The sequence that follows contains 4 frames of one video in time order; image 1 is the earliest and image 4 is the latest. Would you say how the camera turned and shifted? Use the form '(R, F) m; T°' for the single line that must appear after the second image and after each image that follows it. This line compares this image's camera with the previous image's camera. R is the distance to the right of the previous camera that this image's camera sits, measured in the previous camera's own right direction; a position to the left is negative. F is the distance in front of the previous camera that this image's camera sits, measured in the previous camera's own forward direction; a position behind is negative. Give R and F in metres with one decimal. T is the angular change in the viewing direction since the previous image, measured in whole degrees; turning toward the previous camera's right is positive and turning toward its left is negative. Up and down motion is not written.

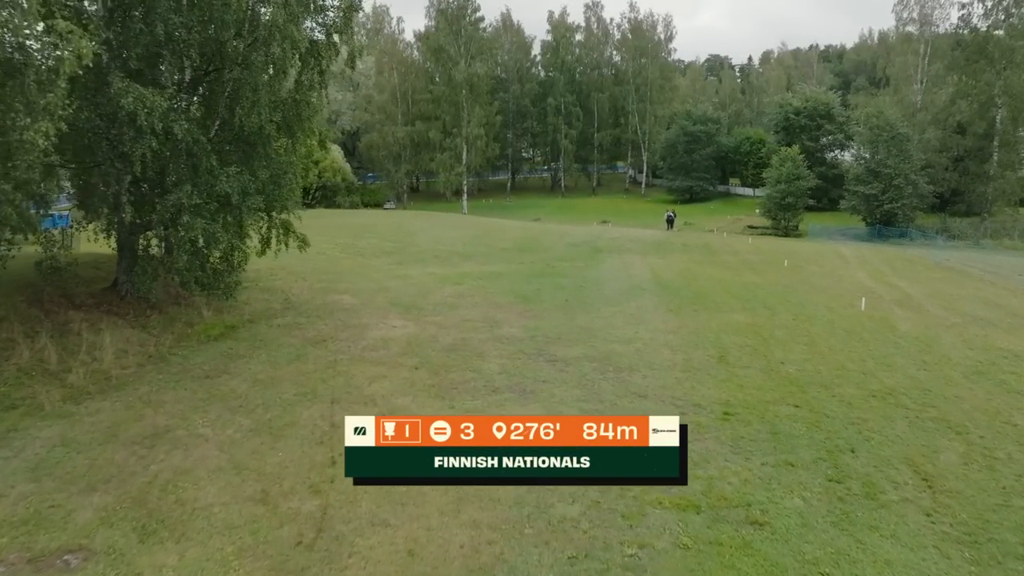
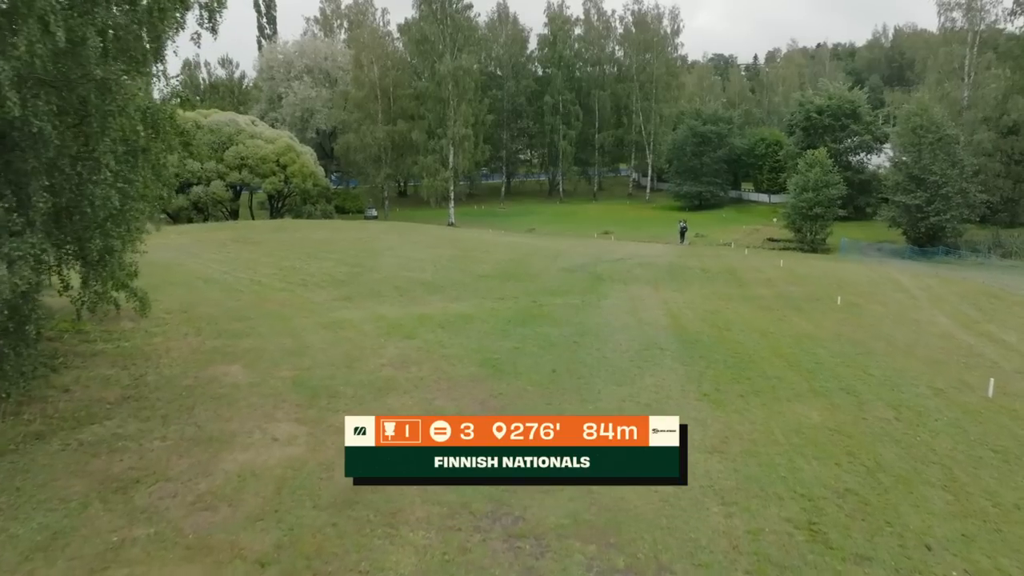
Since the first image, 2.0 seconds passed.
(+0.8, +6.4) m; 0°
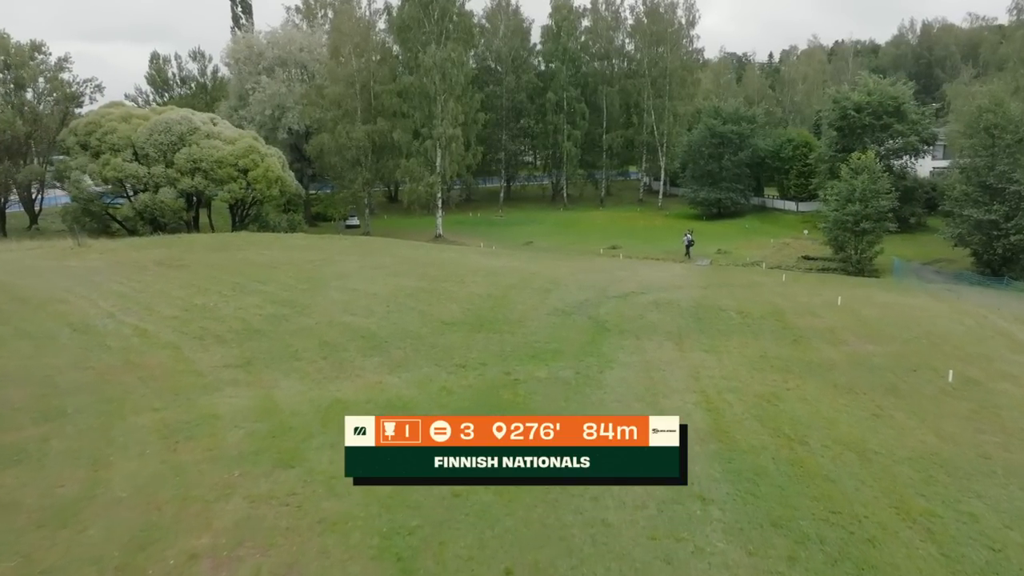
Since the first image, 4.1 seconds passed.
(+1.0, +7.2) m; -1°
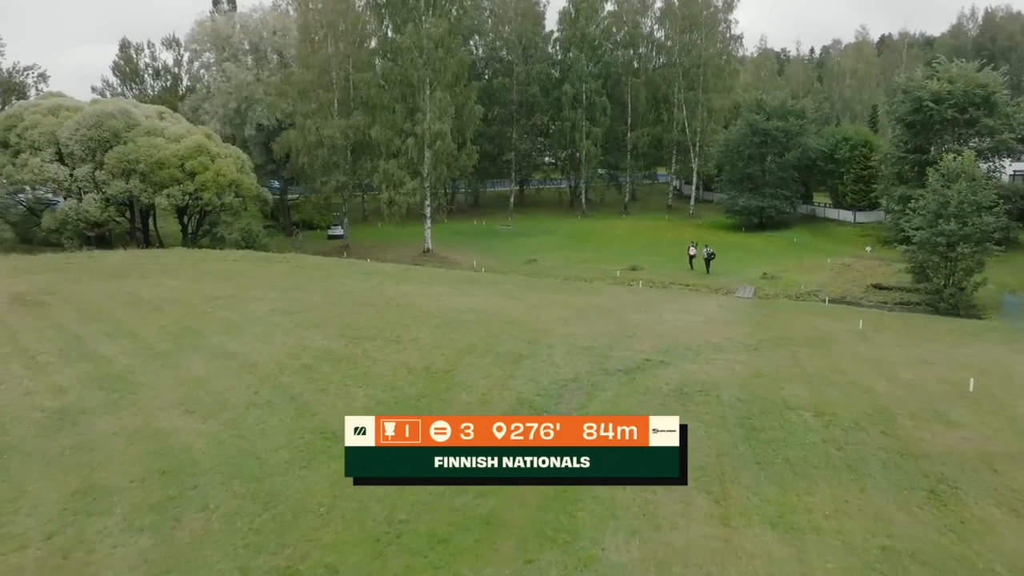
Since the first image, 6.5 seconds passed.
(+1.9, +8.8) m; -2°
